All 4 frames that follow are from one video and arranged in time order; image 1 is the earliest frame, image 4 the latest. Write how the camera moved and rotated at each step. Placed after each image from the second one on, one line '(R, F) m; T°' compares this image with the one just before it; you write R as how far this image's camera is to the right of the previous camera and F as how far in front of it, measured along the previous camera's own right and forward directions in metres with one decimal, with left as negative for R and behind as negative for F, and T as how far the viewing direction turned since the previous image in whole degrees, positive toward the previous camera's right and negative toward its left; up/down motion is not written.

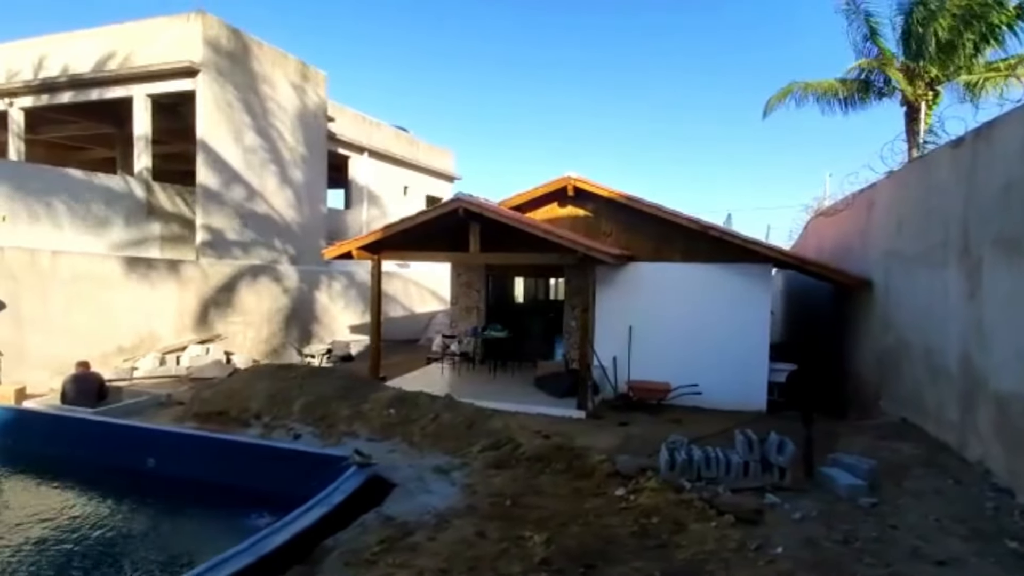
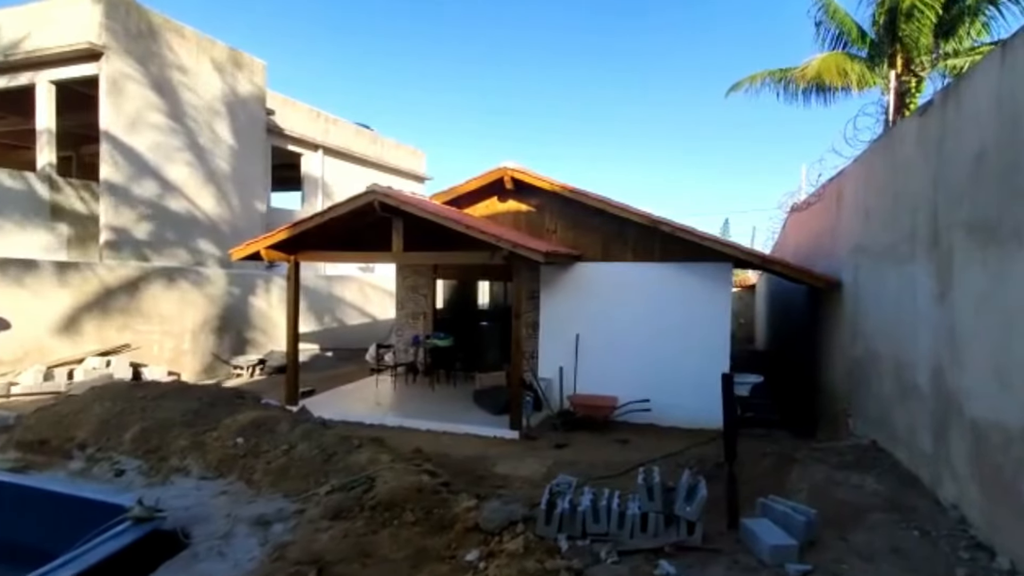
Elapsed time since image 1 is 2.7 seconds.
(+1.2, +1.4) m; 0°
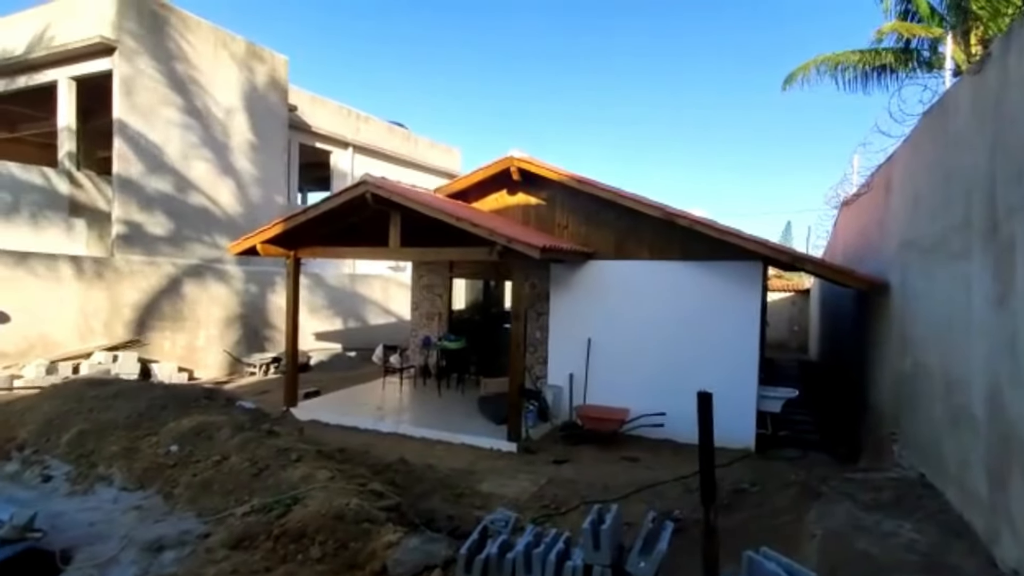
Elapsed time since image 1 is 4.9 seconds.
(+0.8, +0.9) m; -5°
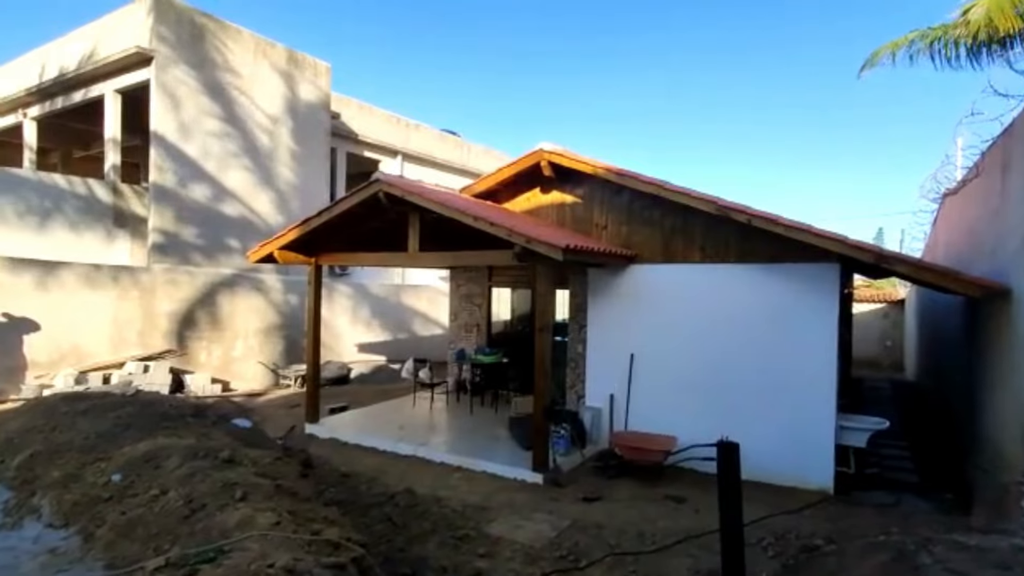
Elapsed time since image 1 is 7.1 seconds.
(+0.6, +1.1) m; -7°
